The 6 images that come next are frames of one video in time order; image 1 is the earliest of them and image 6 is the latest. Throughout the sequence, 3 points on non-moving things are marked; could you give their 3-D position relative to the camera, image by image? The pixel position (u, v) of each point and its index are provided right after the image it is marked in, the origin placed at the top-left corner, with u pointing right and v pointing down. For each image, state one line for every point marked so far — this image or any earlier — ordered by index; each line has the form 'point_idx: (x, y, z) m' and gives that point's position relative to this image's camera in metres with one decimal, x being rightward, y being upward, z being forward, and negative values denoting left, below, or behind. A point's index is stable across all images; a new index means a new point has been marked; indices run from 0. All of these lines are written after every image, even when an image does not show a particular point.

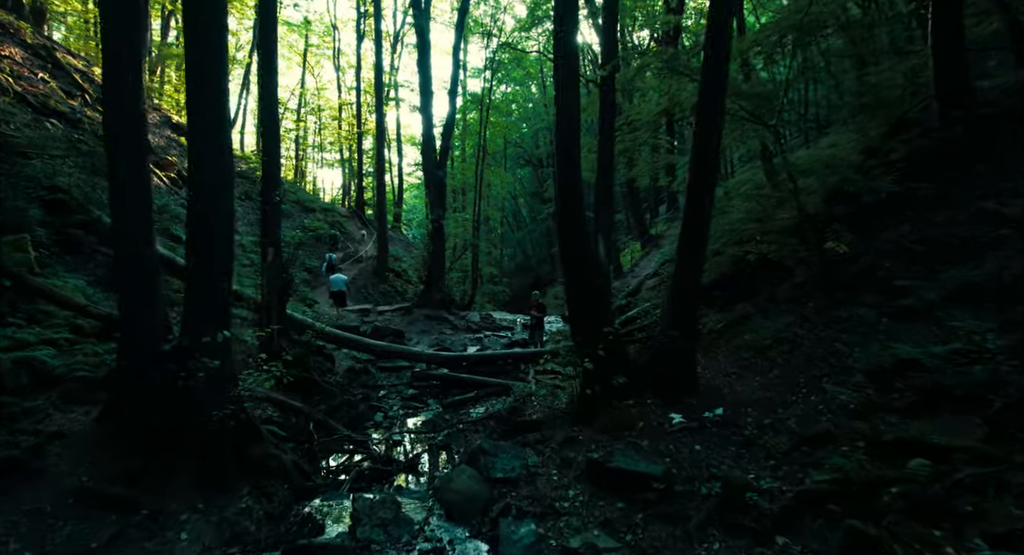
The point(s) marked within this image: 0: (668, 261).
0: (+5.0, +0.5, +17.9) m
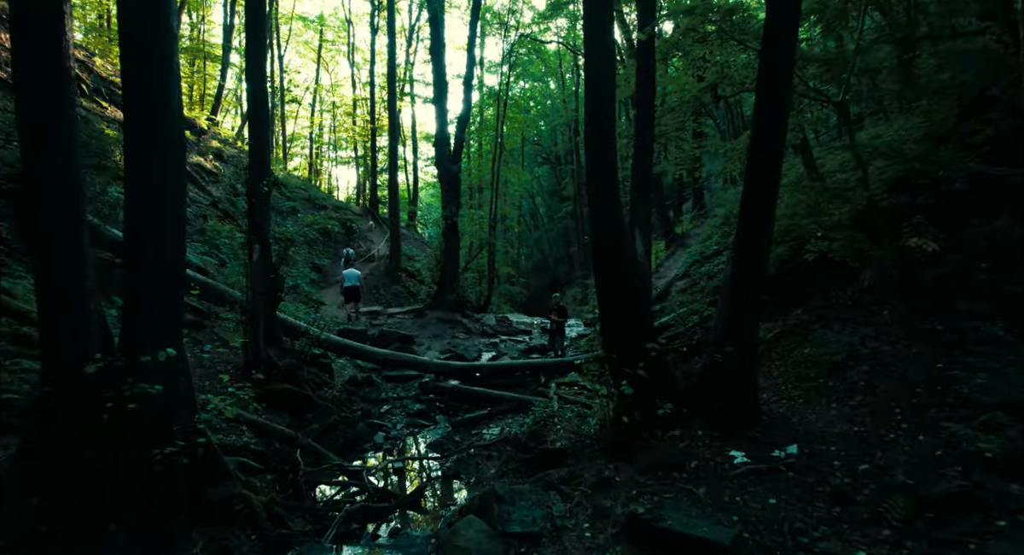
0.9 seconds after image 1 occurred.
0: (+5.5, +0.5, +16.5) m
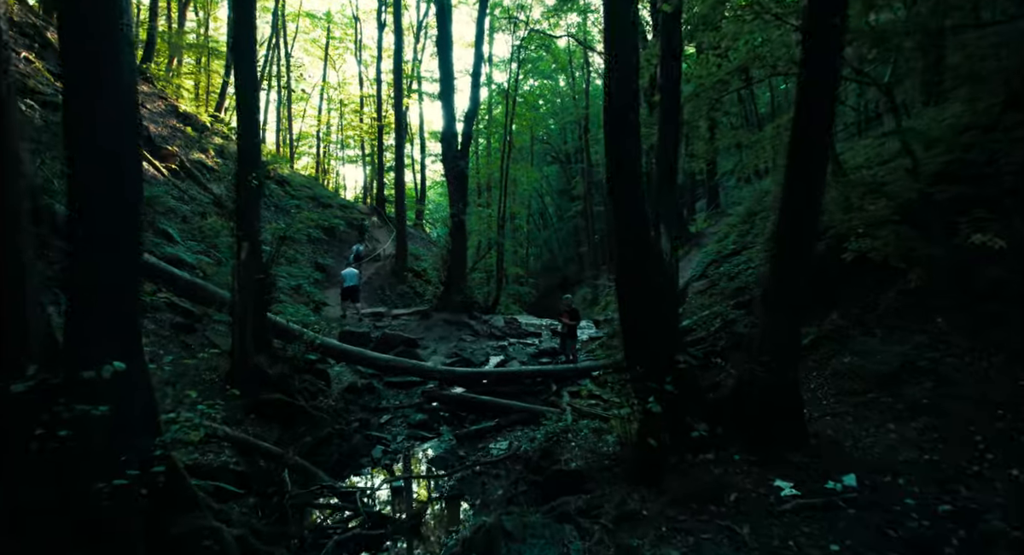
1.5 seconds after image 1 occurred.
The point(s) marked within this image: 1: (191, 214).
0: (+5.7, +0.4, +15.7) m
1: (-9.0, +1.8, +15.7) m
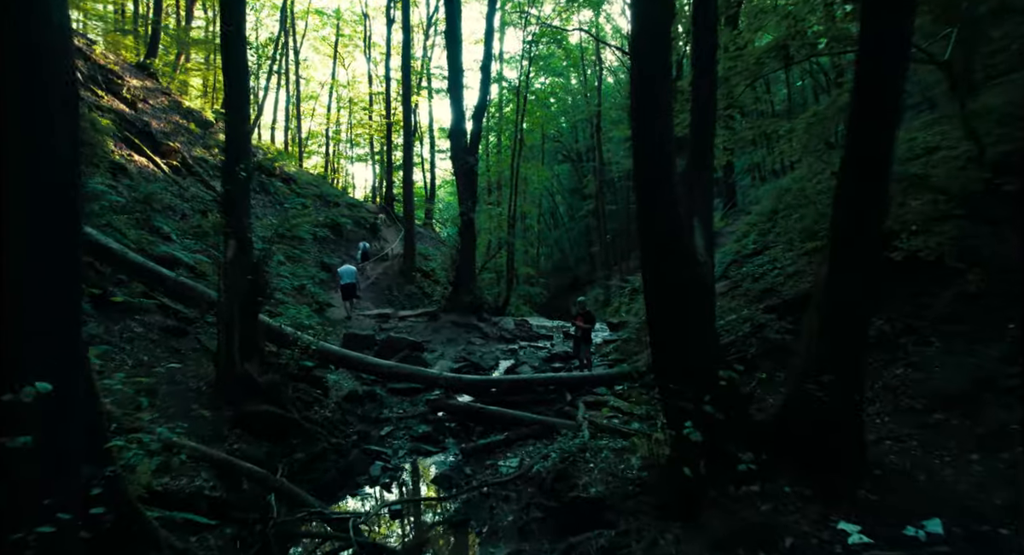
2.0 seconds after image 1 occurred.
0: (+6.0, +0.4, +14.8) m
1: (-8.7, +1.8, +15.1) m
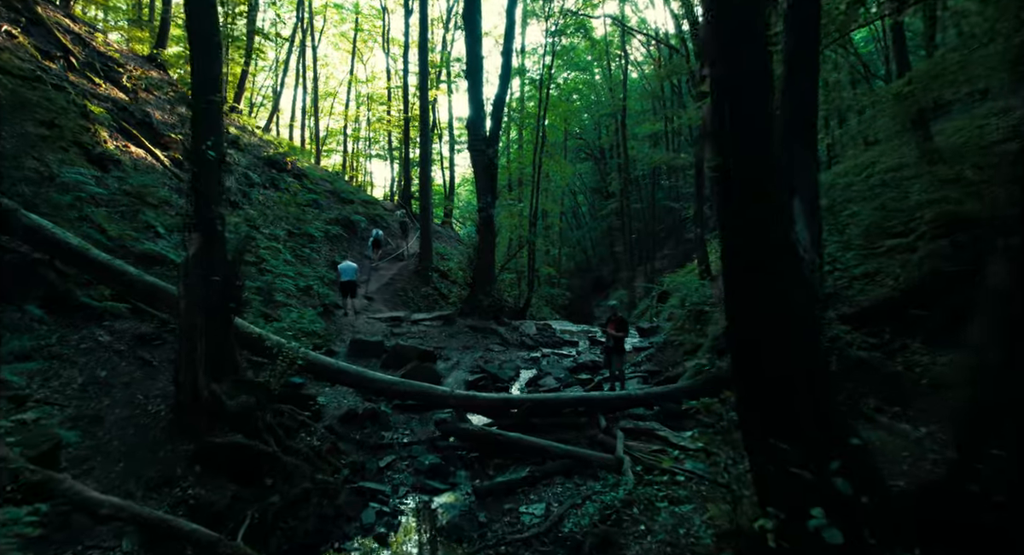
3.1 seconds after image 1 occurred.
0: (+6.6, +0.4, +13.2) m
1: (-8.1, +1.8, +14.0) m
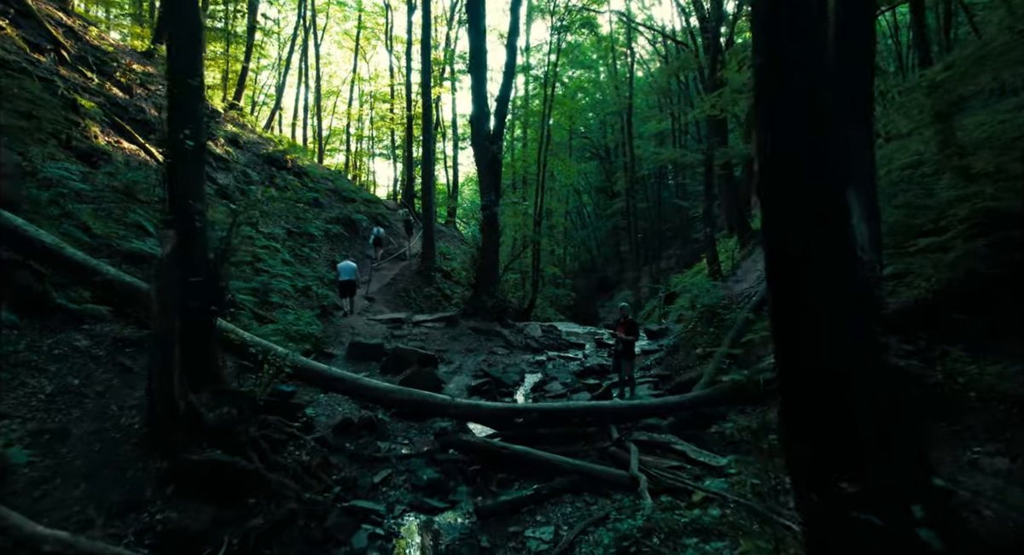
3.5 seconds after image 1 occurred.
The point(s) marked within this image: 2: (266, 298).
0: (+6.7, +0.3, +12.6) m
1: (-8.0, +1.8, +13.5) m
2: (-5.8, -0.5, +13.2) m
